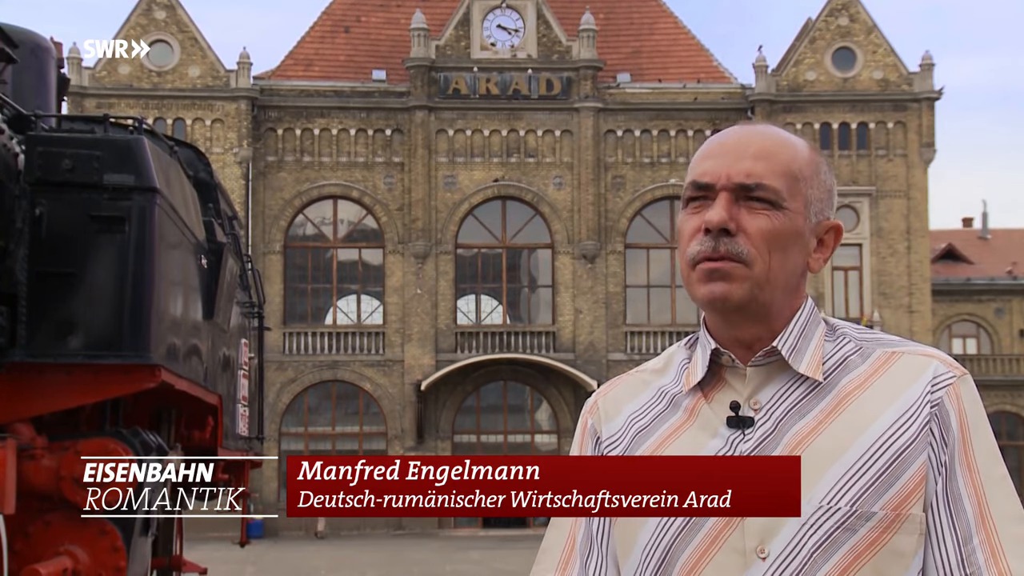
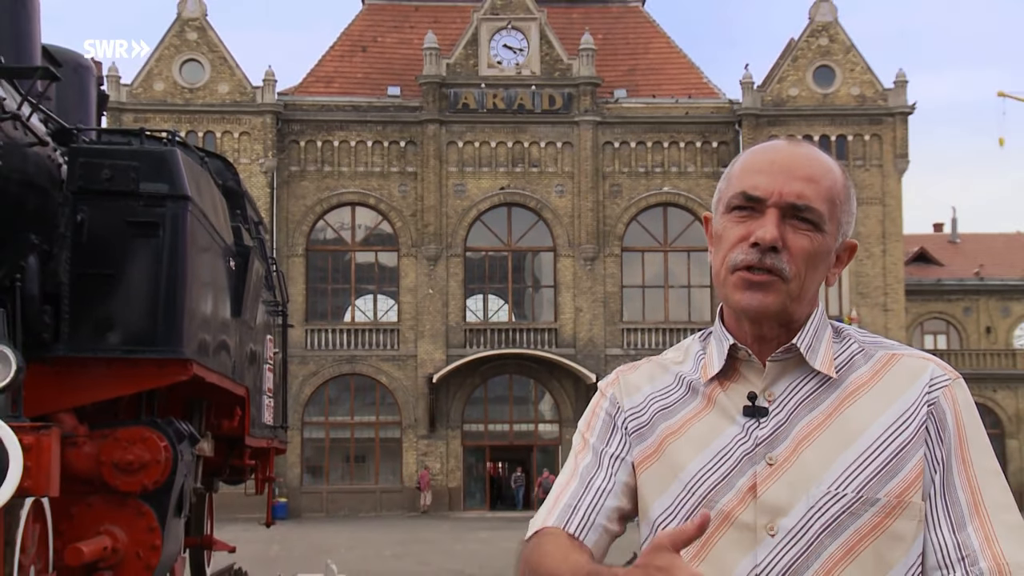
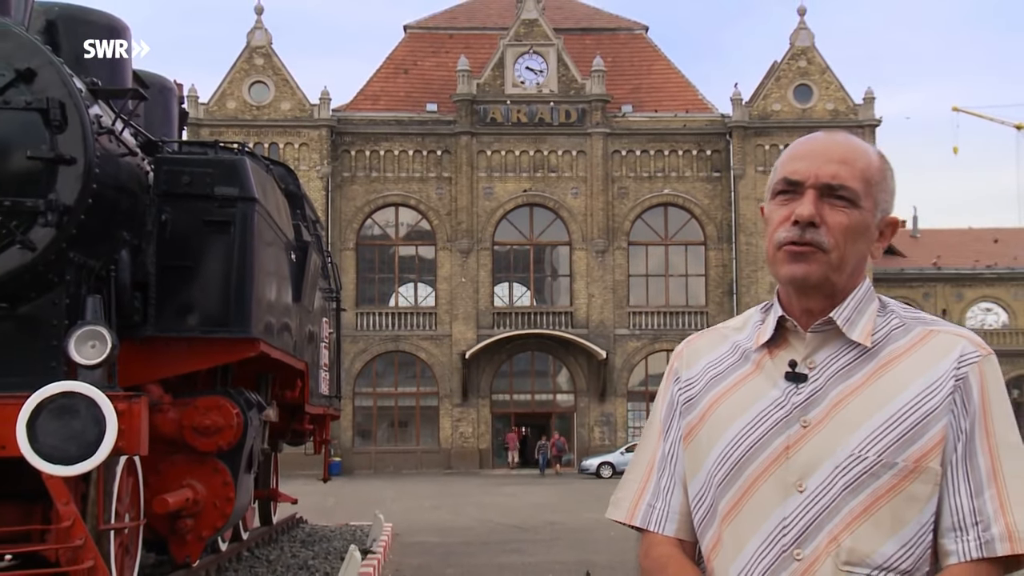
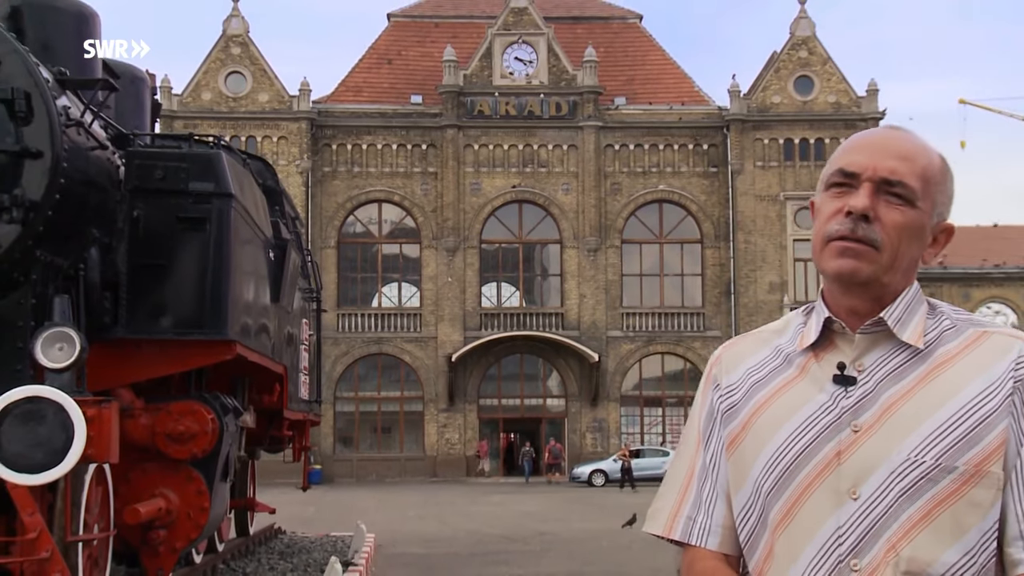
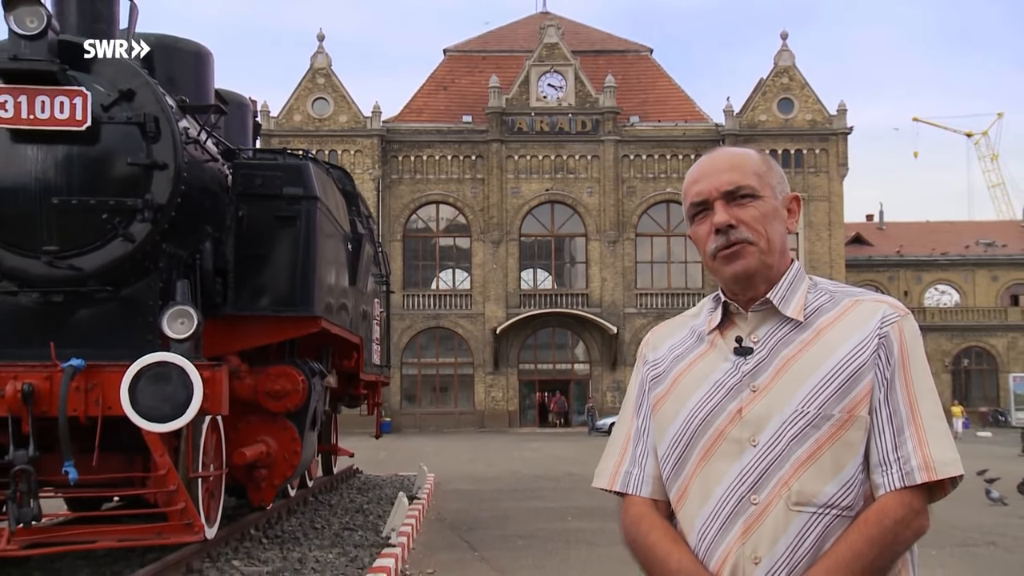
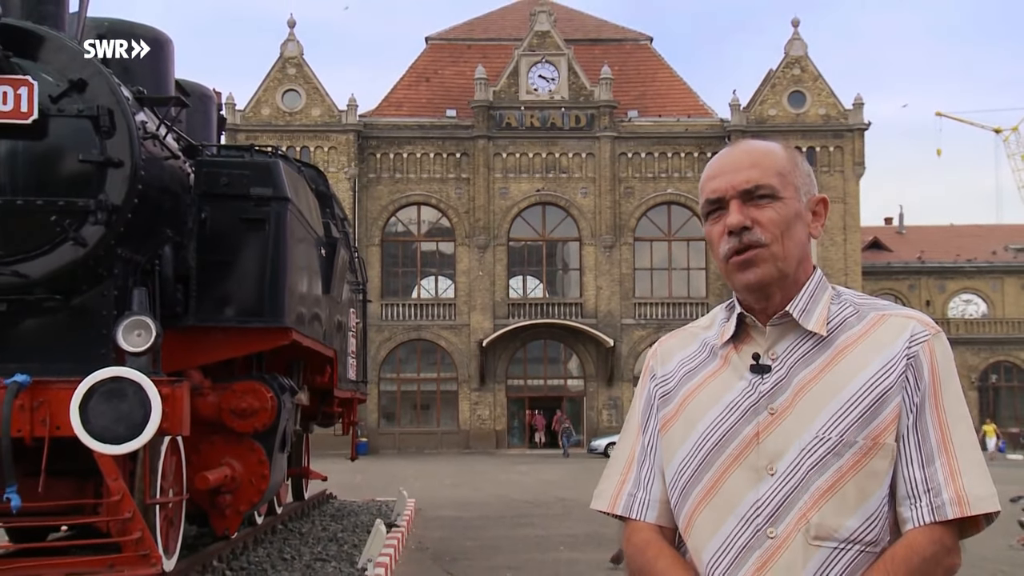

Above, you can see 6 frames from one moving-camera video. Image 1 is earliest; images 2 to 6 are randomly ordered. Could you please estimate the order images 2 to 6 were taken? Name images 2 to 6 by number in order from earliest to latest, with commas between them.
2, 4, 3, 6, 5
